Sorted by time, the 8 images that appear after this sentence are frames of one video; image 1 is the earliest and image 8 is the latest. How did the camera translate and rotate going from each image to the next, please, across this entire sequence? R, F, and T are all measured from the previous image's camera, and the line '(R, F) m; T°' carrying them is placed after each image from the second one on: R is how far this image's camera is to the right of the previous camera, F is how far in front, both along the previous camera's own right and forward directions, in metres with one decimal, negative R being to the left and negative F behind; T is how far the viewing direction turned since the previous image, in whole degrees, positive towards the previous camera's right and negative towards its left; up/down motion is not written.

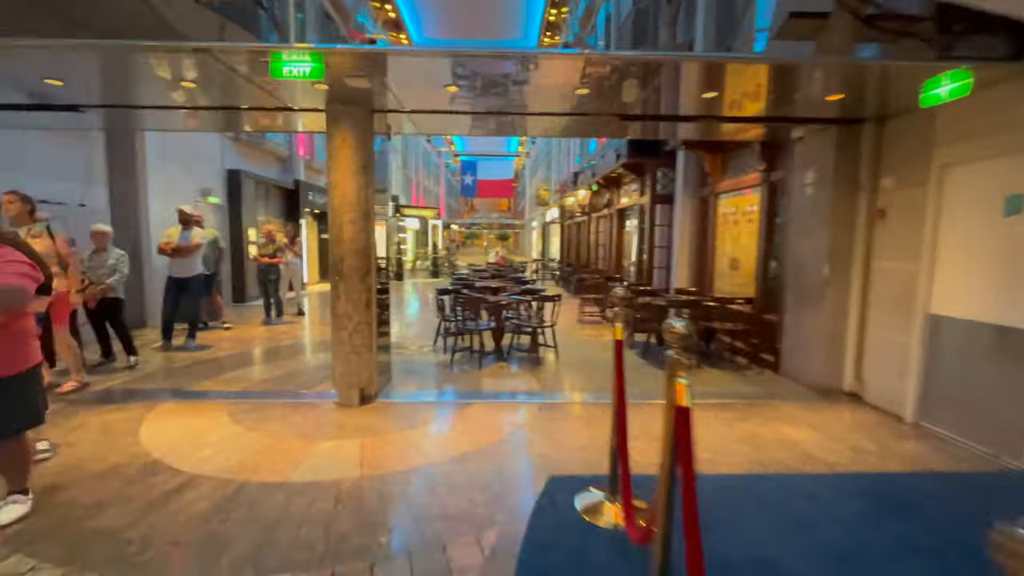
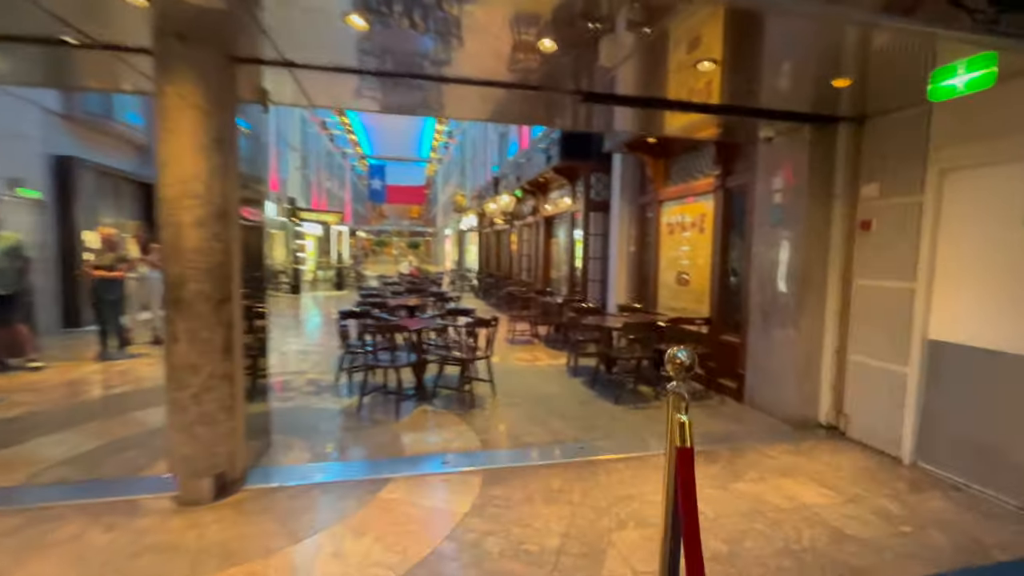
(-0.1, +1.1) m; +11°
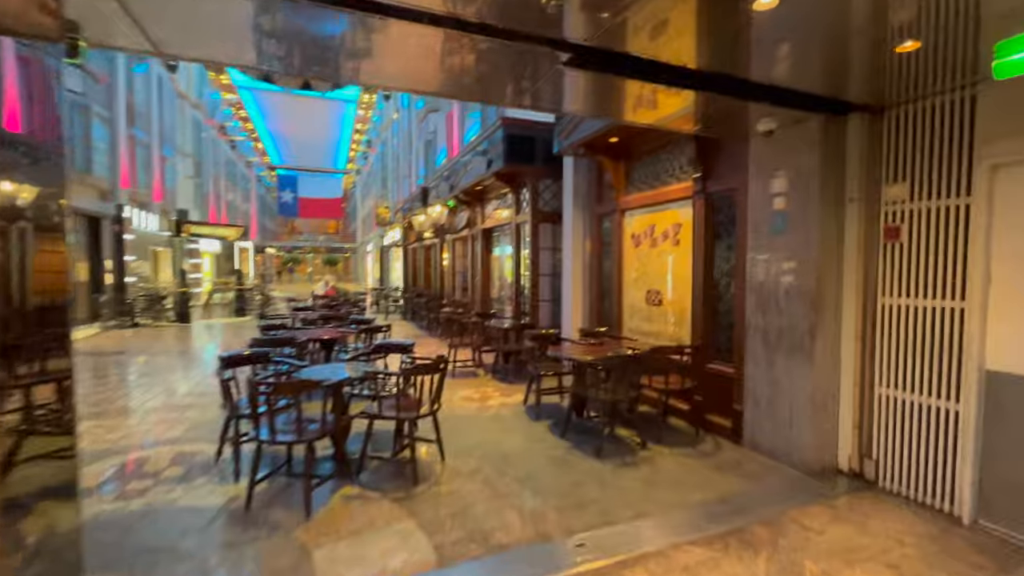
(-0.2, +1.1) m; +9°
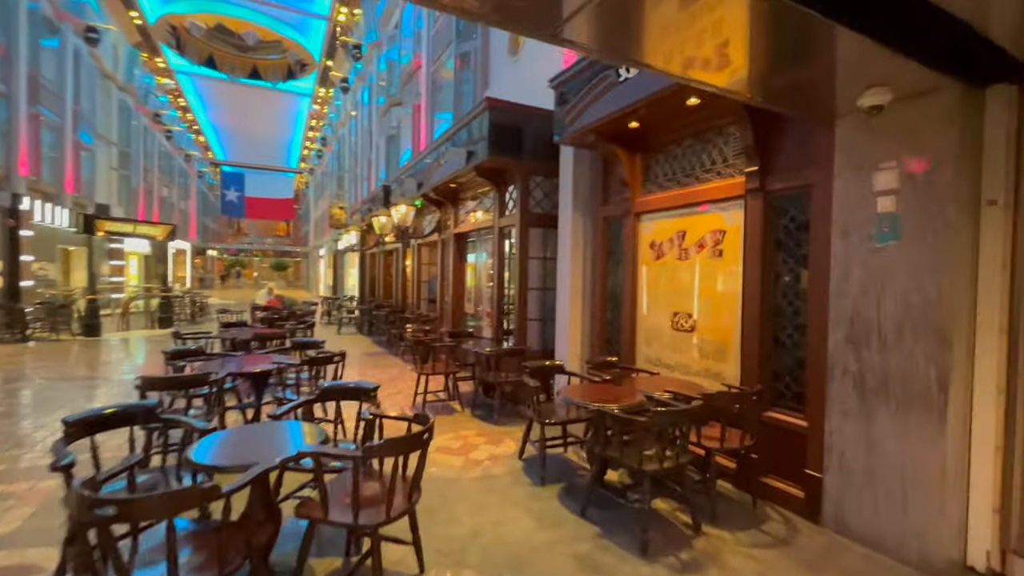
(-0.3, +1.2) m; +5°
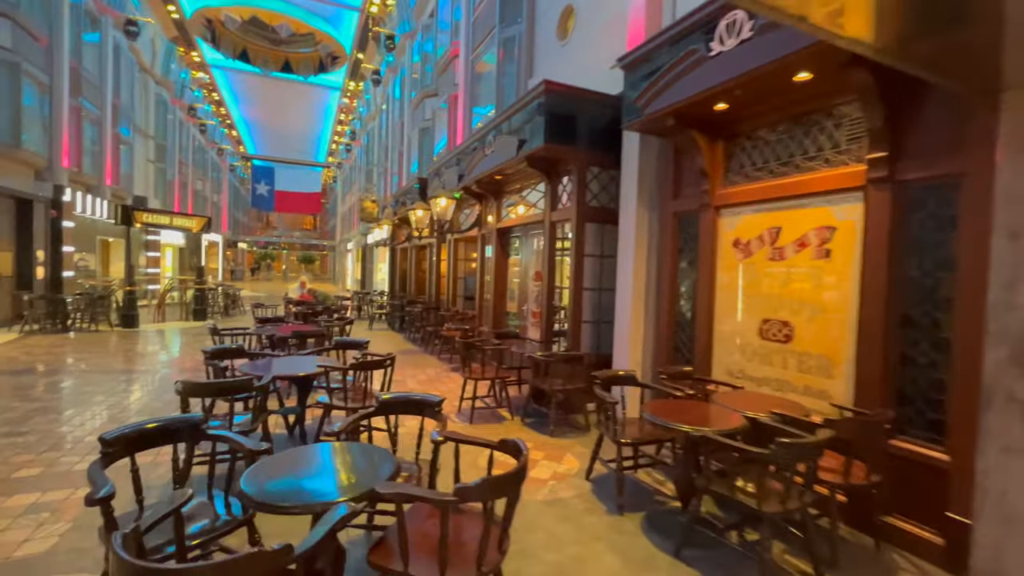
(-0.4, +0.4) m; -3°
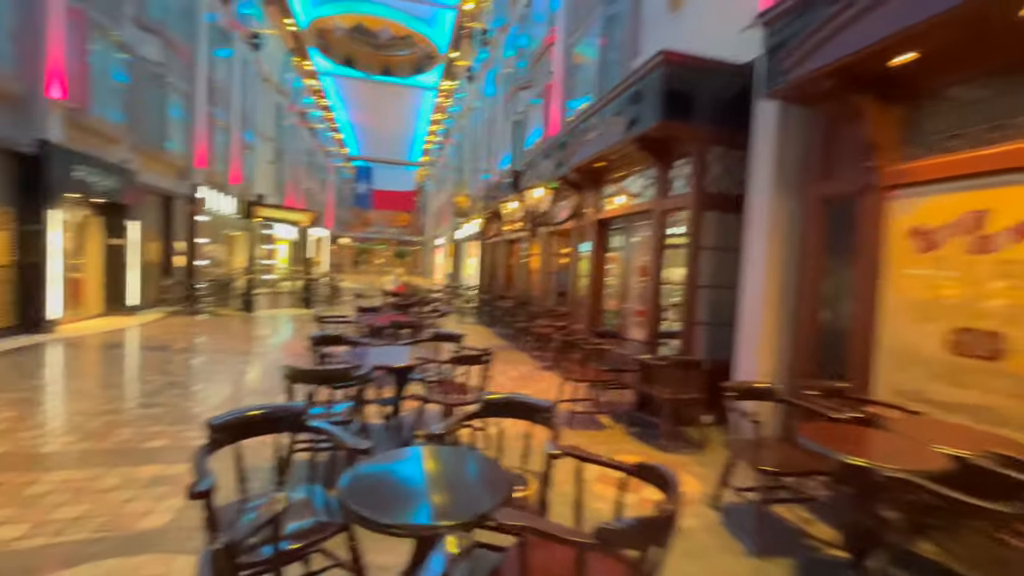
(-0.2, +0.4) m; -10°
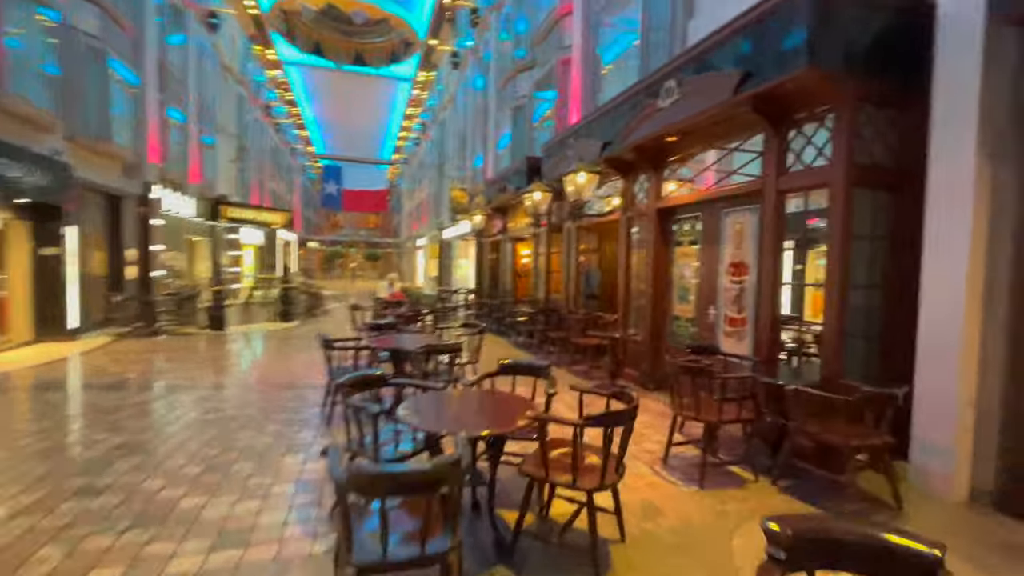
(-1.0, +1.3) m; +4°
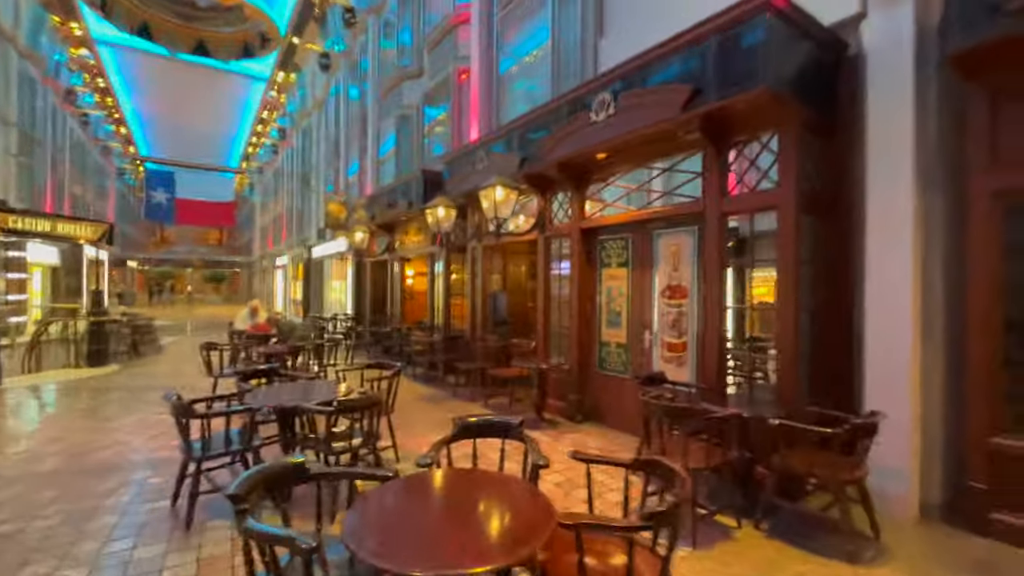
(-0.5, +0.8) m; +16°
